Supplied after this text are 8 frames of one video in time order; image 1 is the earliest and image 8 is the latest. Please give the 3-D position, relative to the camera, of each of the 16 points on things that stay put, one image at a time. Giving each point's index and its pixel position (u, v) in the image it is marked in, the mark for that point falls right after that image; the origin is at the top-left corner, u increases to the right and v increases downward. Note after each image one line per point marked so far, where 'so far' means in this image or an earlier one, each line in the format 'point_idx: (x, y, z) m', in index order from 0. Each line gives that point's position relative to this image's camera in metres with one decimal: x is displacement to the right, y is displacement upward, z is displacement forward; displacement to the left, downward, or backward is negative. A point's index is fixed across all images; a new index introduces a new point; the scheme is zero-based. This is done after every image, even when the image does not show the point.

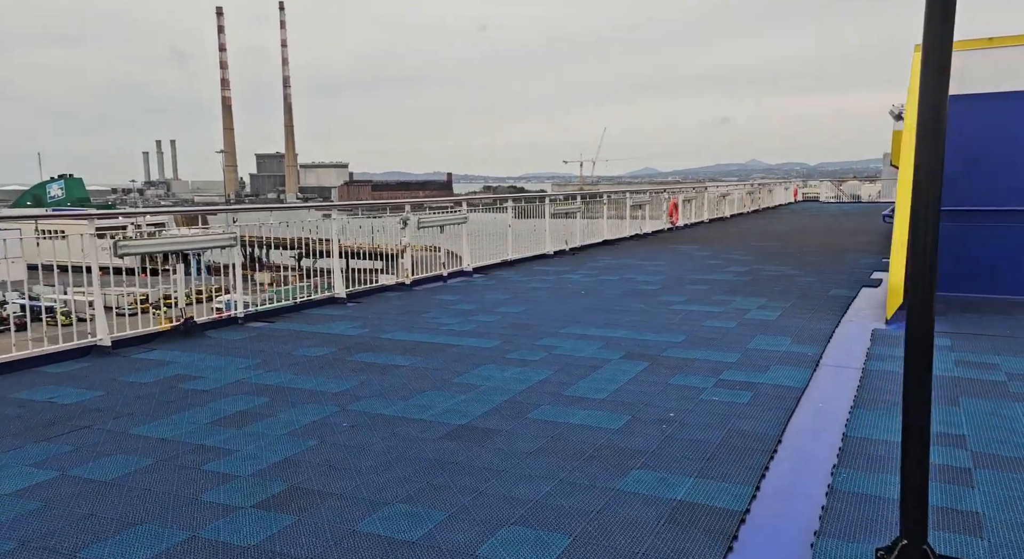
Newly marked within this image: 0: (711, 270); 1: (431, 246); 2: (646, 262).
0: (+2.8, +0.1, +10.0) m
1: (-1.1, +0.5, +9.5) m
2: (+2.2, +0.3, +11.6) m
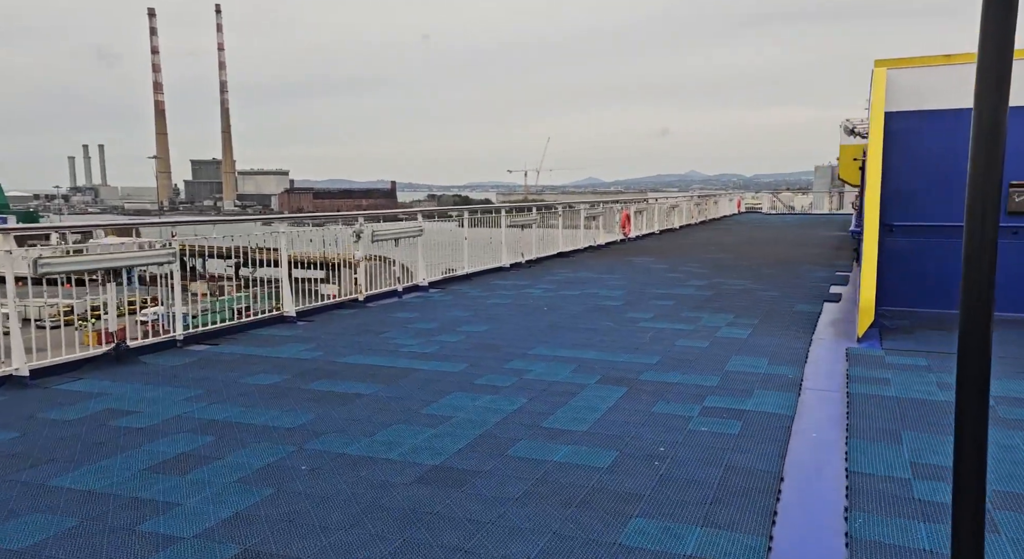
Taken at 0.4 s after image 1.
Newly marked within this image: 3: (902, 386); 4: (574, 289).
0: (+2.2, -0.1, +9.9) m
1: (-1.6, +0.3, +9.1) m
2: (+1.5, +0.1, +11.4) m
3: (+2.5, -0.7, +4.6) m
4: (+0.9, -0.1, +9.7) m
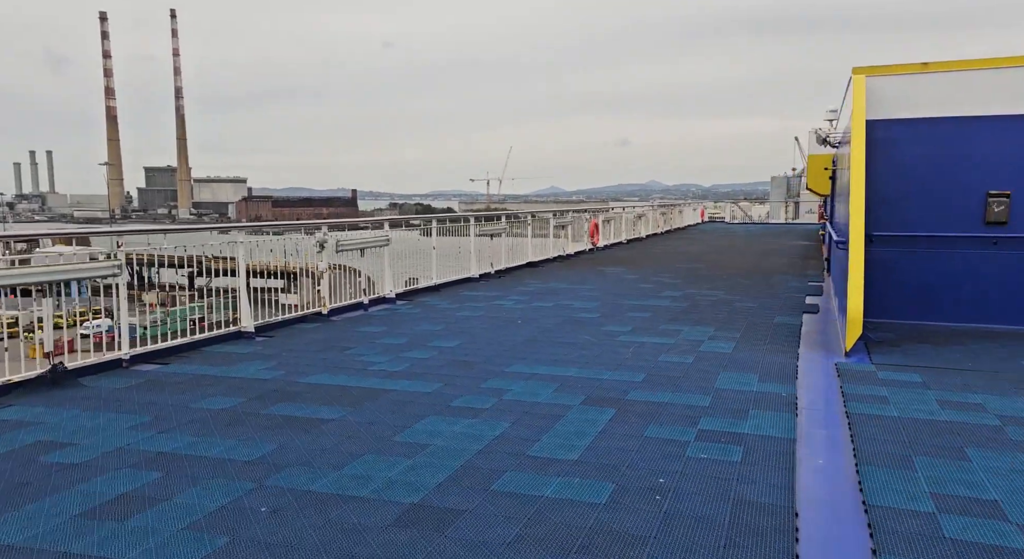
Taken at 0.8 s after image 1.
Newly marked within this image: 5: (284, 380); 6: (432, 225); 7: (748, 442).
0: (+1.8, -0.2, +9.6) m
1: (-2.0, +0.1, +8.6) m
2: (+1.0, -0.1, +11.1) m
3: (+2.4, -0.8, +4.4) m
4: (+0.5, -0.3, +9.4) m
5: (-1.7, -0.8, +5.4) m
6: (-1.2, +0.8, +10.2) m
7: (+1.3, -0.9, +3.8) m
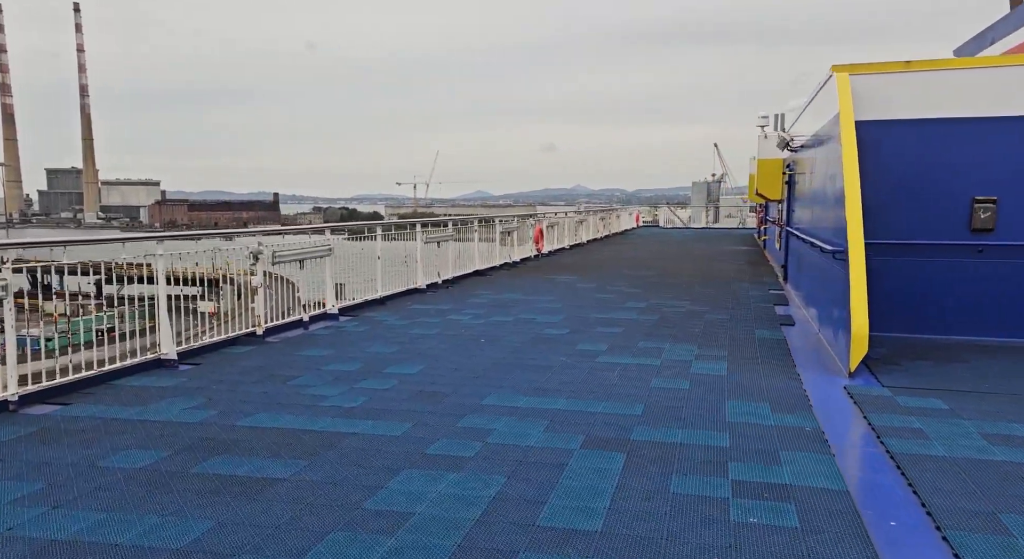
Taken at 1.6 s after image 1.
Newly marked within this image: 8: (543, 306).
0: (+1.2, -0.4, +9.0) m
1: (-2.4, -0.1, +7.7) m
2: (+0.3, -0.2, +10.5) m
3: (+2.4, -0.9, +3.9) m
4: (-0.1, -0.4, +8.7) m
5: (-1.9, -0.9, +4.5) m
6: (-1.8, +0.6, +9.4) m
7: (+1.3, -1.0, +3.2) m
8: (+0.4, -0.3, +9.4) m
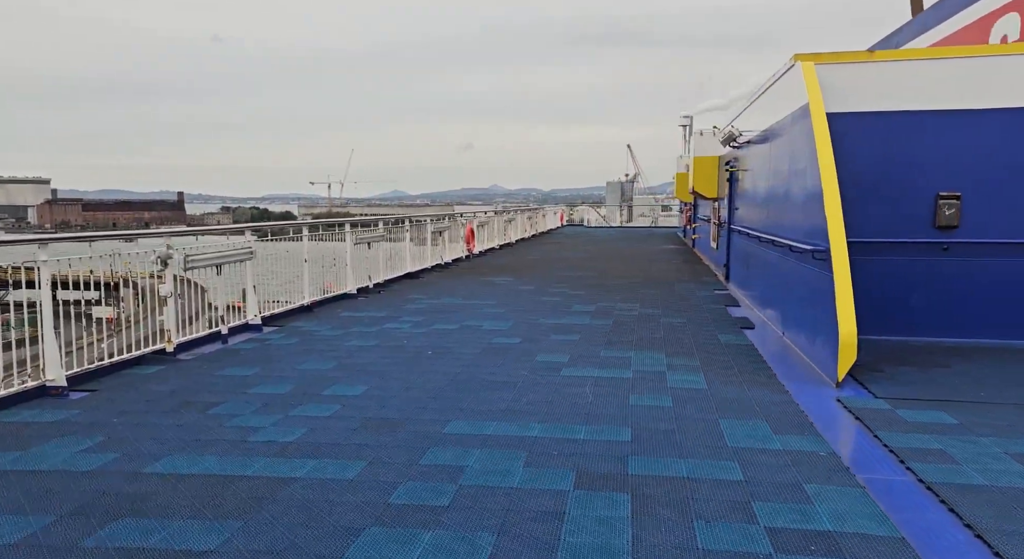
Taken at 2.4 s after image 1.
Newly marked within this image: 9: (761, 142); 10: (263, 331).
0: (+0.5, -0.4, +8.5) m
1: (-2.9, -0.1, +6.7) m
2: (-0.6, -0.3, +9.8) m
3: (+2.3, -0.9, +3.5) m
4: (-0.7, -0.5, +8.0) m
5: (-2.0, -1.0, +3.6) m
6: (-2.5, +0.6, +8.5) m
7: (+1.3, -1.0, +2.7) m
8: (-0.3, -0.4, +8.8) m
9: (+3.1, +1.7, +8.8) m
10: (-2.7, -0.5, +7.5) m
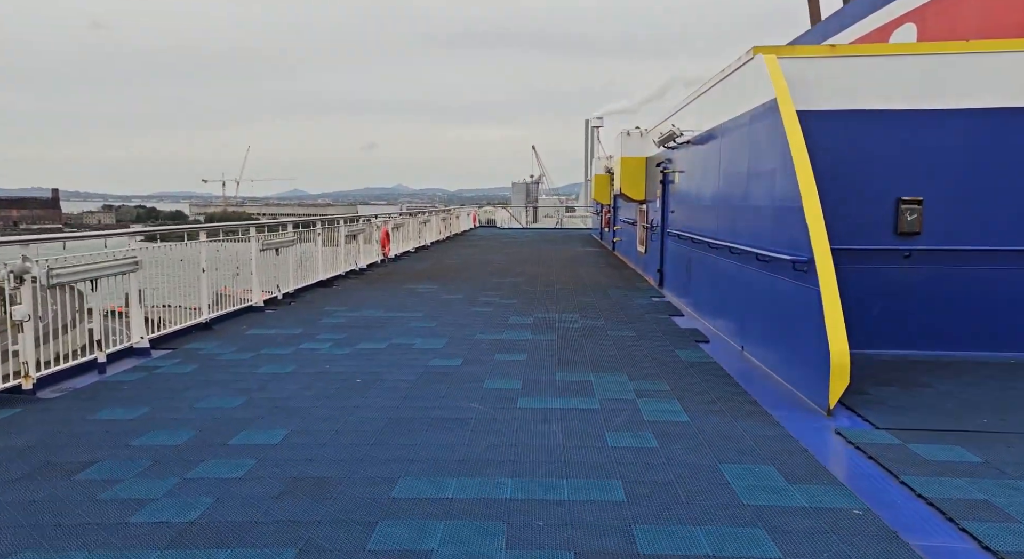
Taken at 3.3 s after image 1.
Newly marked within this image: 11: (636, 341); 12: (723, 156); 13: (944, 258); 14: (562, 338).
0: (-0.2, -0.5, +7.7) m
1: (-3.4, -0.3, +5.5) m
2: (-1.5, -0.4, +8.9) m
3: (+2.2, -1.0, +3.0) m
4: (-1.4, -0.6, +7.1) m
5: (-2.1, -1.1, +2.5) m
6: (-3.2, +0.4, +7.3) m
7: (+1.3, -1.1, +2.1) m
8: (-1.1, -0.5, +7.9) m
9: (+2.3, +1.6, +8.4) m
10: (-3.2, -0.7, +6.4) m
11: (+1.2, -0.6, +6.9) m
12: (+2.2, +1.3, +7.4) m
13: (+3.7, +0.2, +6.0) m
14: (+0.5, -0.6, +7.0) m
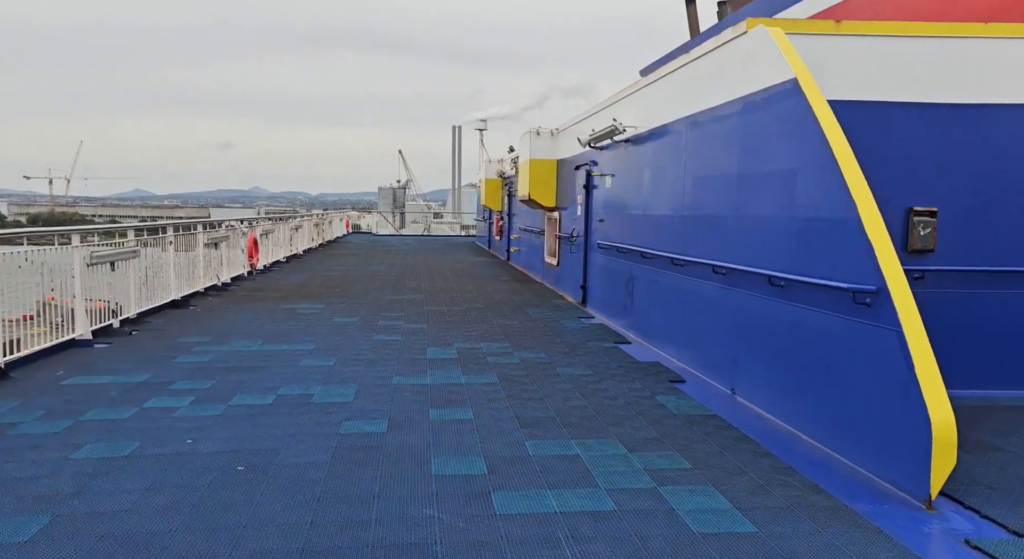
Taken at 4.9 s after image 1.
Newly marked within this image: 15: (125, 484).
0: (-0.9, -0.7, +6.1) m
1: (-3.6, -0.5, +3.3) m
2: (-2.3, -0.6, +6.9) m
3: (+2.3, -1.2, +1.9) m
4: (-1.9, -0.8, +5.2) m
5: (-1.7, -1.3, +0.6) m
6: (-3.8, +0.2, +5.1) m
7: (+1.7, -1.3, +0.8) m
8: (-1.8, -0.7, +6.0) m
9: (+1.4, +1.4, +7.2) m
10: (-3.6, -0.9, +4.1) m
11: (+0.7, -0.8, +5.5) m
12: (+1.6, +1.1, +6.2) m
13: (+3.3, 0.0, +5.1) m
14: (-0.1, -0.8, +5.5) m
15: (-1.9, -1.0, +3.4) m
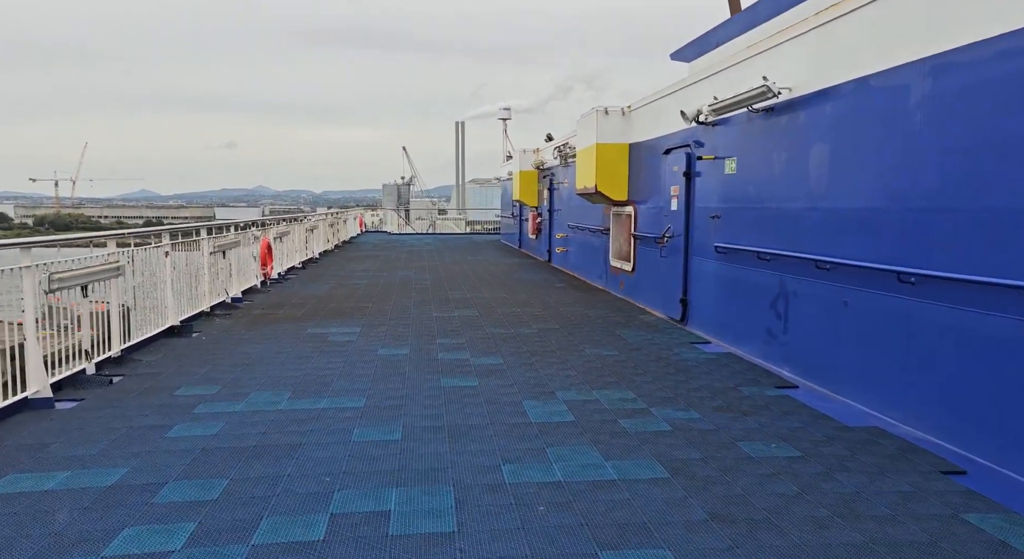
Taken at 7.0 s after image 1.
0: (0.0, -0.9, +4.0) m
1: (-2.7, -0.7, +1.3) m
2: (-1.4, -0.8, +4.9) m
3: (+3.2, -1.3, -0.2) m
4: (-1.0, -1.0, +3.2) m
5: (-0.8, -1.5, -1.4) m
6: (-2.9, 0.0, +3.1) m
7: (+2.5, -1.5, -1.2) m
8: (-0.9, -0.9, +4.0) m
9: (+2.3, +1.3, +5.1) m
10: (-2.7, -1.1, +2.1) m
11: (+1.6, -1.0, +3.5) m
12: (+2.4, +0.9, +4.1) m
13: (+4.2, -0.2, +3.1) m
14: (+0.9, -1.0, +3.5) m
15: (-1.0, -1.2, +1.4) m
